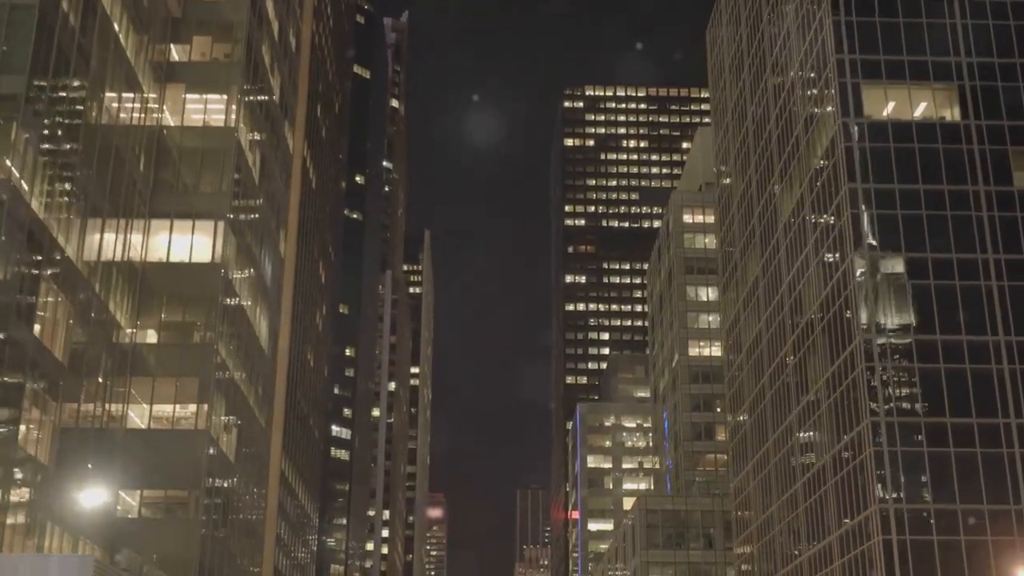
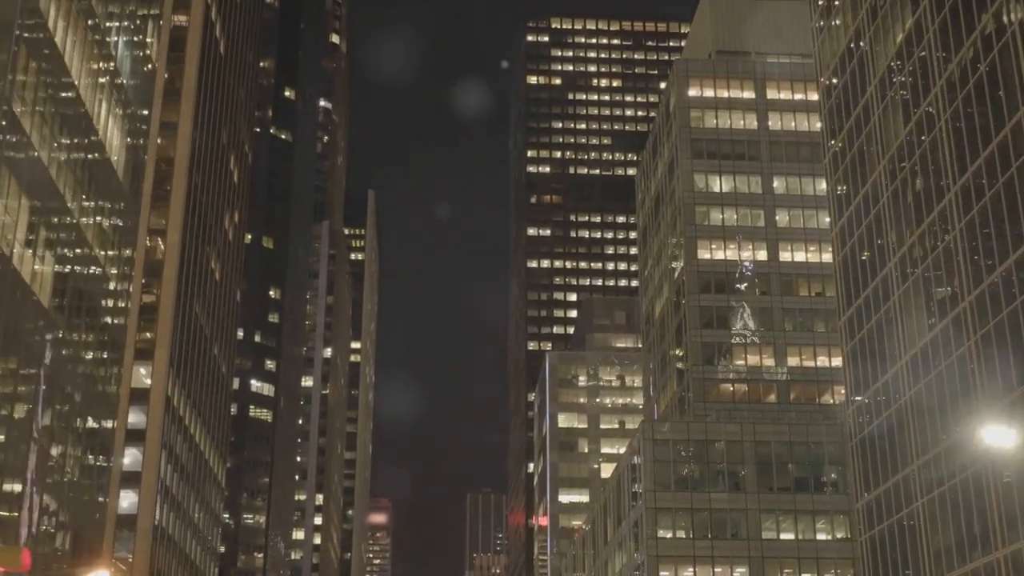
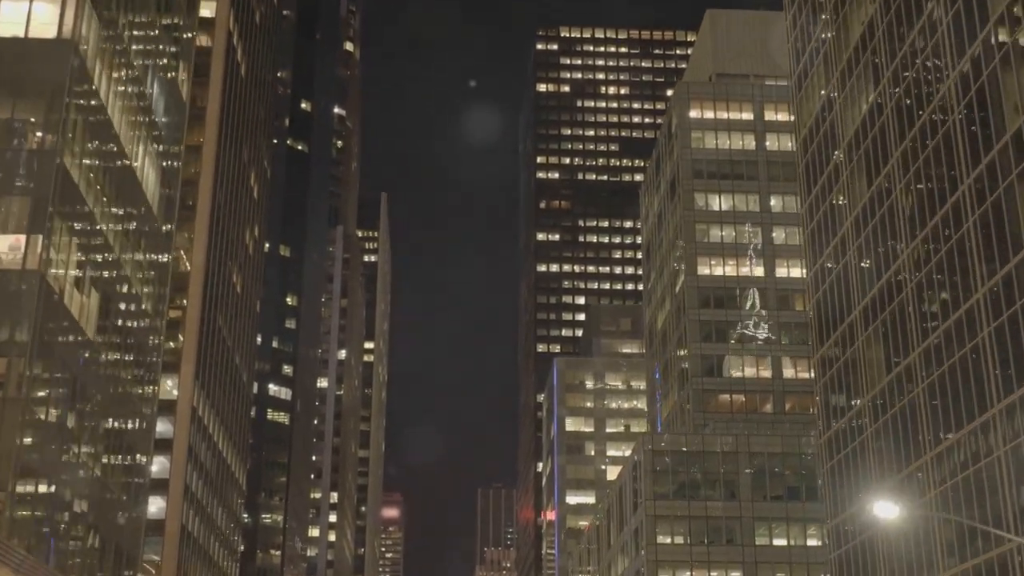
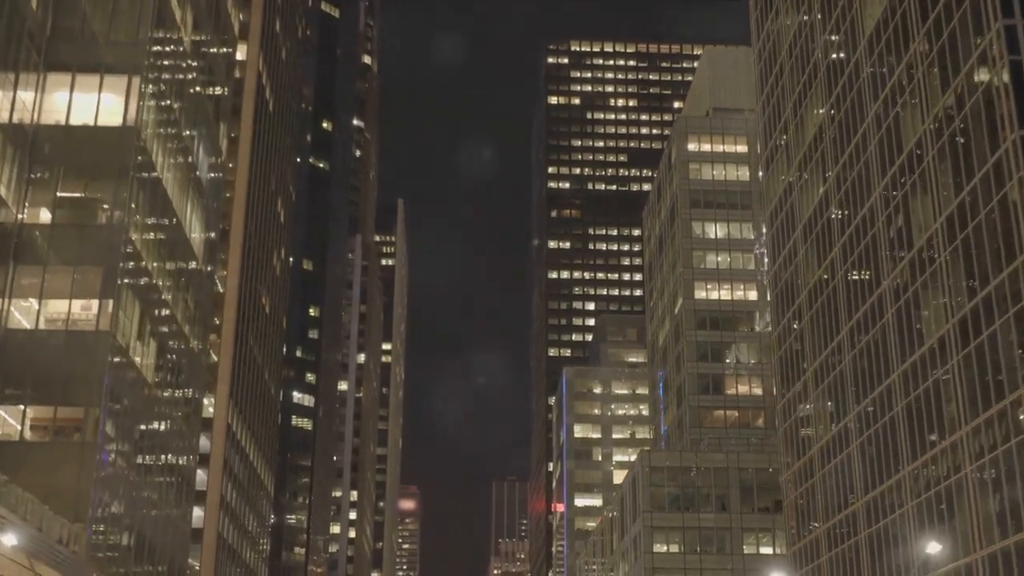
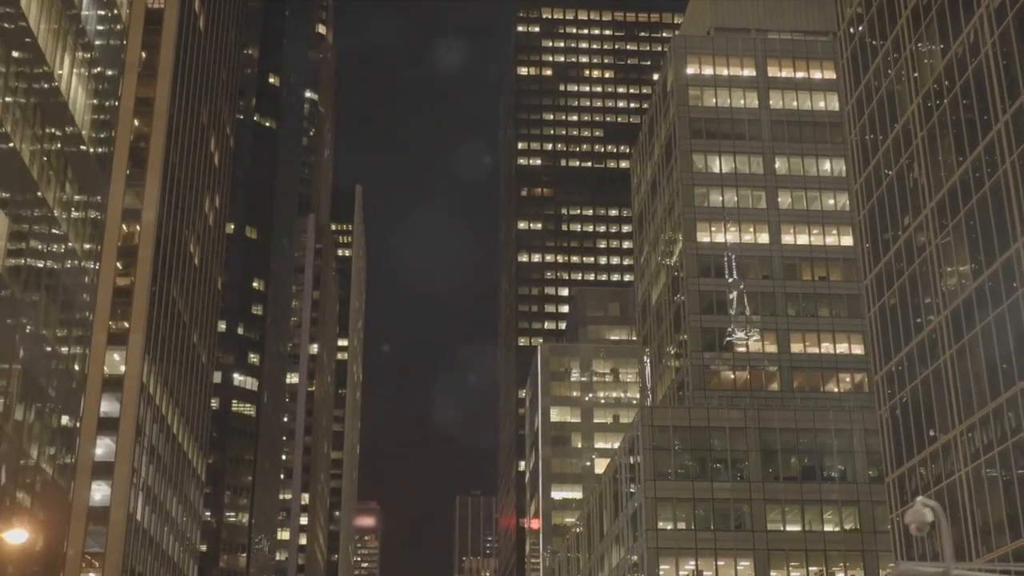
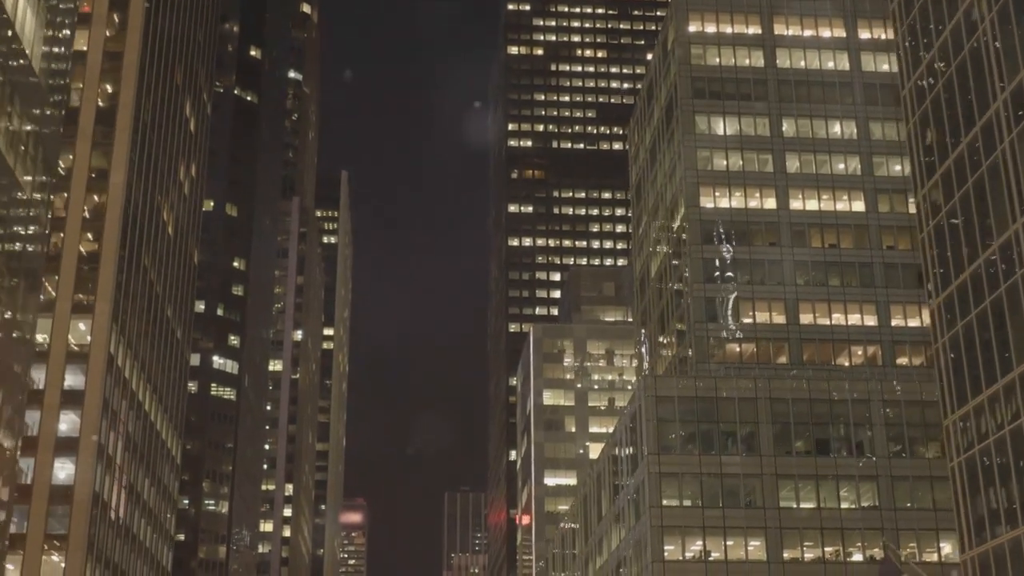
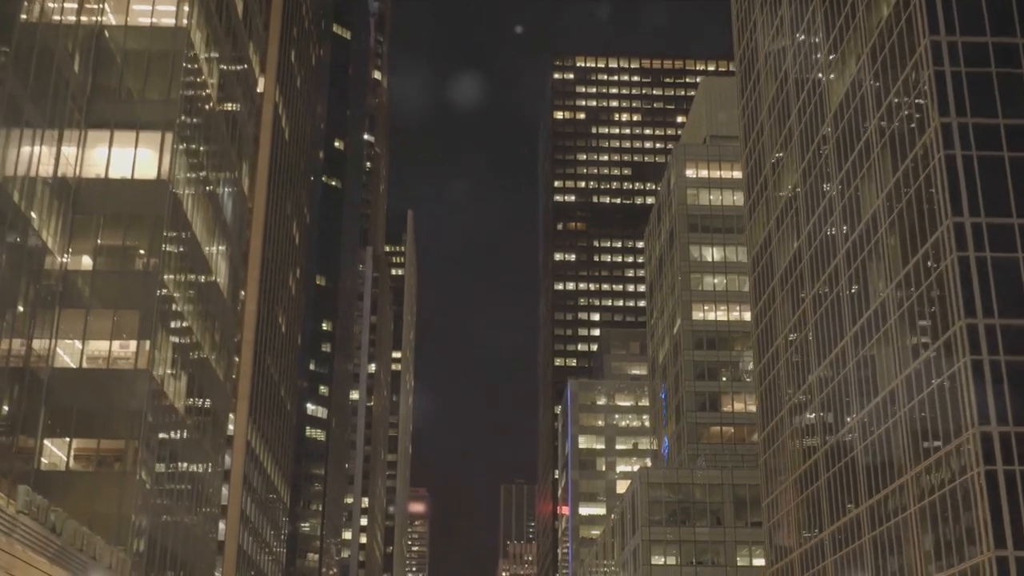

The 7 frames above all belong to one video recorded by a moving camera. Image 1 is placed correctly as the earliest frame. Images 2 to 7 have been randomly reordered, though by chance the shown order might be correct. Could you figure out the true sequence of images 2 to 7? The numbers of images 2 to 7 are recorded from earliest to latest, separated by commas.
7, 4, 3, 2, 5, 6
